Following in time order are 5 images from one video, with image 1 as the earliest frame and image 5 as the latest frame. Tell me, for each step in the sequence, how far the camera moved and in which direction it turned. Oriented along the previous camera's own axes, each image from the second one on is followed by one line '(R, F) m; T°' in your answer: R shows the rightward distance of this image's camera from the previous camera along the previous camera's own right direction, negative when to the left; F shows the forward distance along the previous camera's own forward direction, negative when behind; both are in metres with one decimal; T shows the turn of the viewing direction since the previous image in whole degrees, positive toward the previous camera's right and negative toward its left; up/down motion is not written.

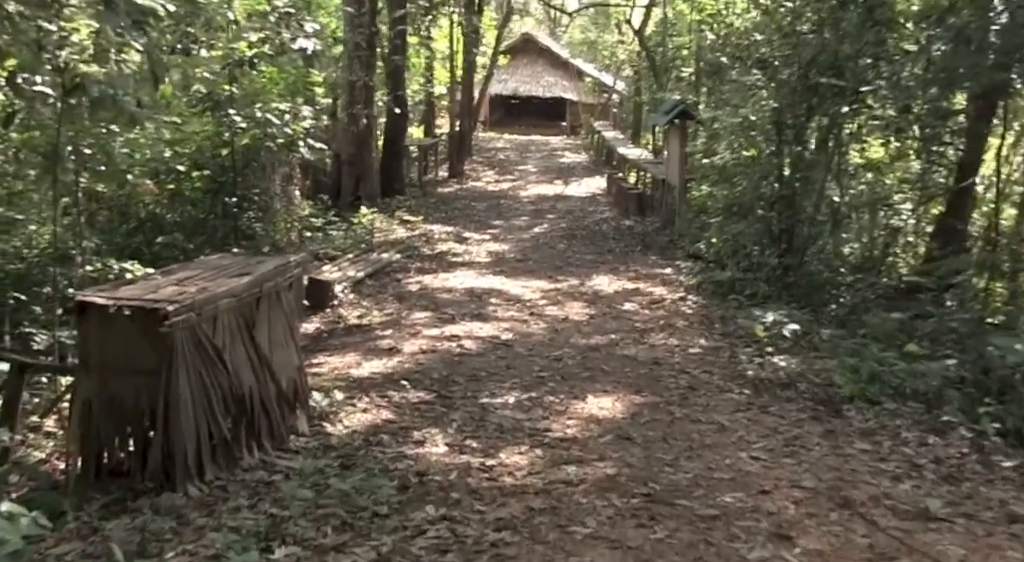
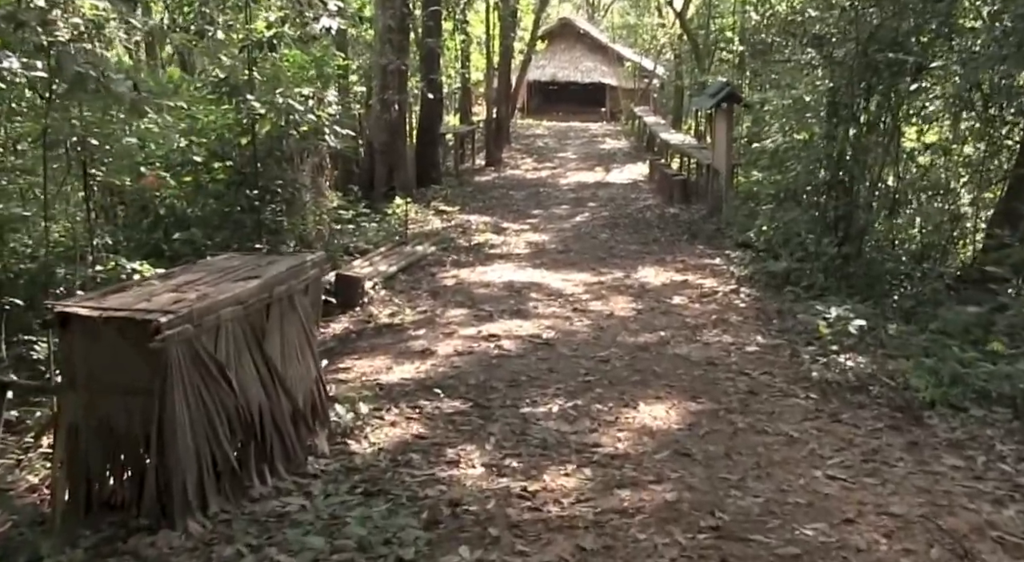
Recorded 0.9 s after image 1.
(0.0, +0.5) m; -2°
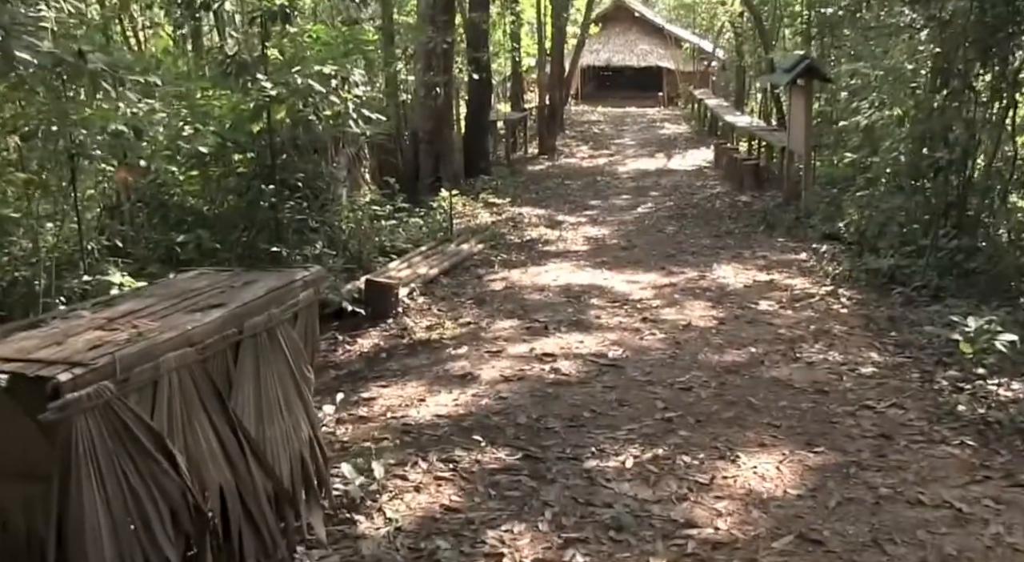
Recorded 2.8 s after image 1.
(0.0, +1.2) m; -3°
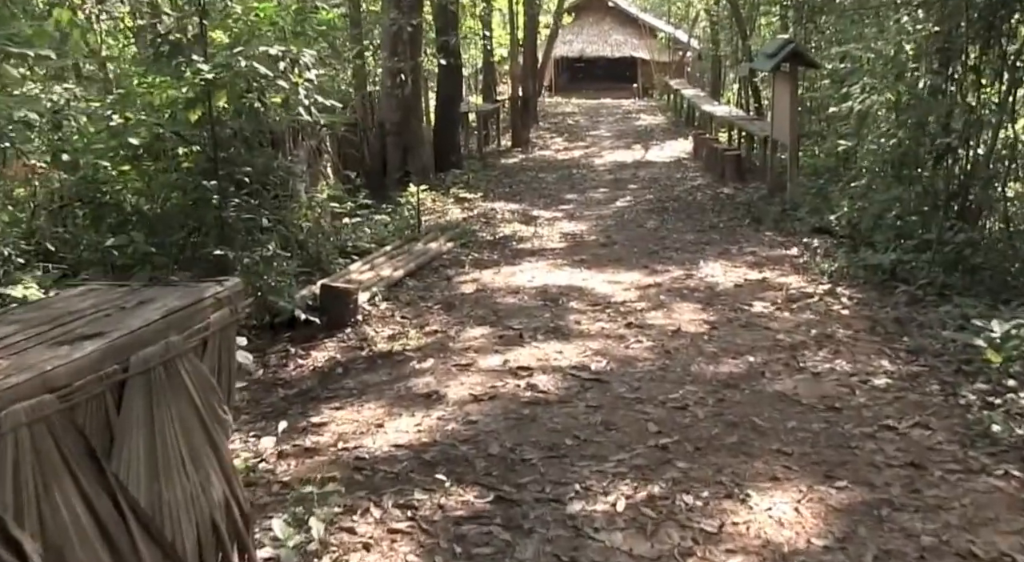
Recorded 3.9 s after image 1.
(0.0, +0.6) m; +1°
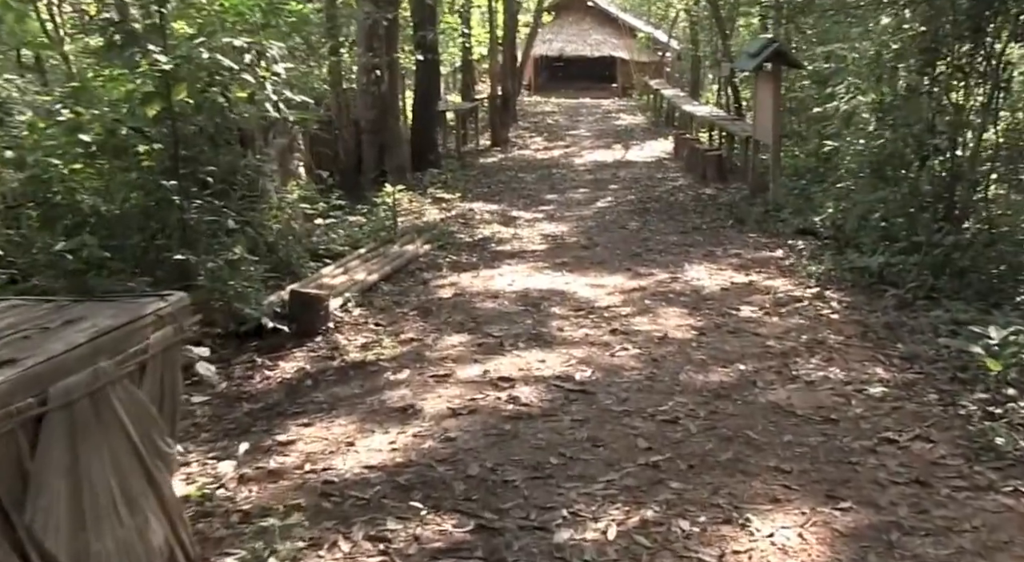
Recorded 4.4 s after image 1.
(0.0, +0.3) m; +1°
